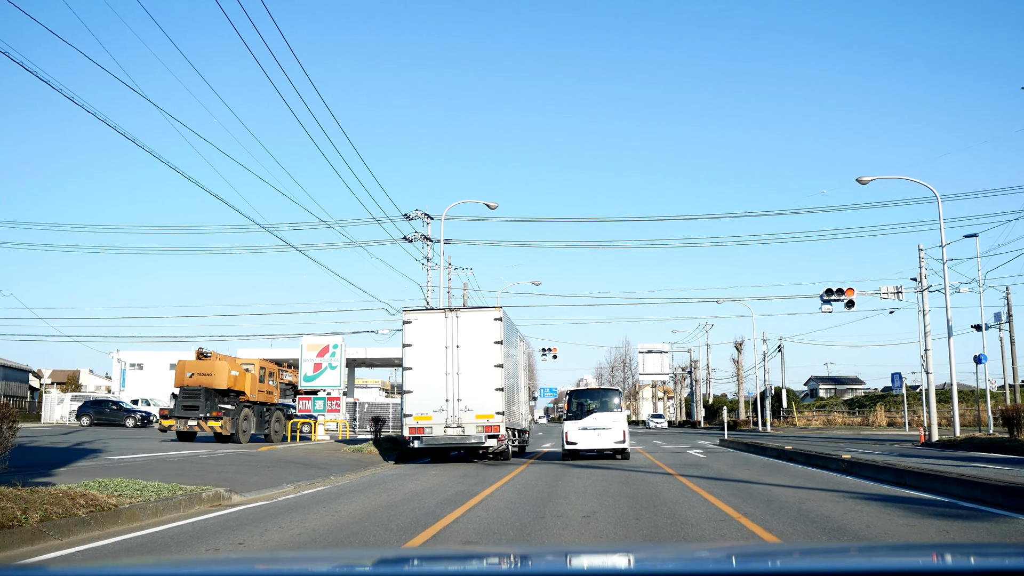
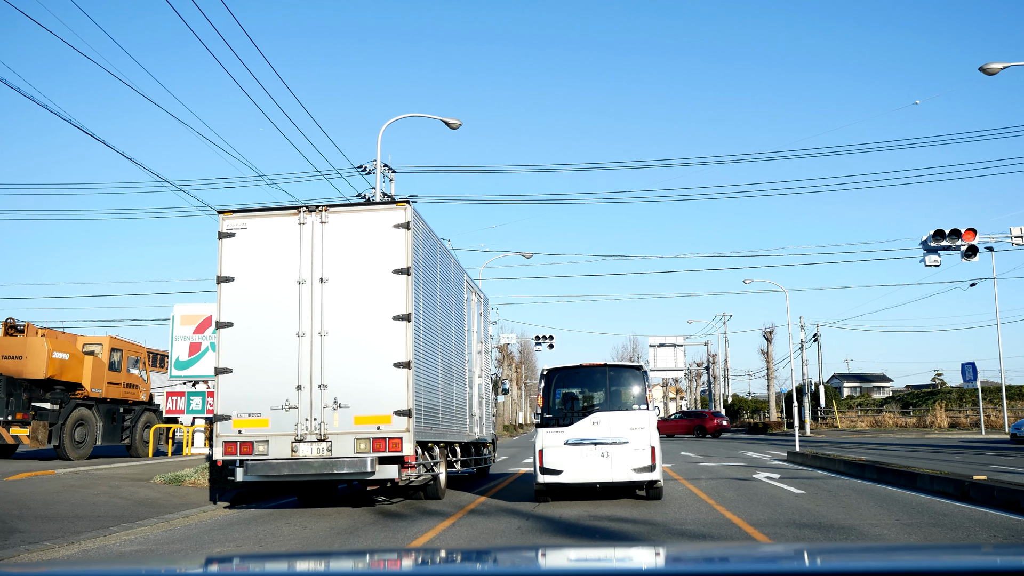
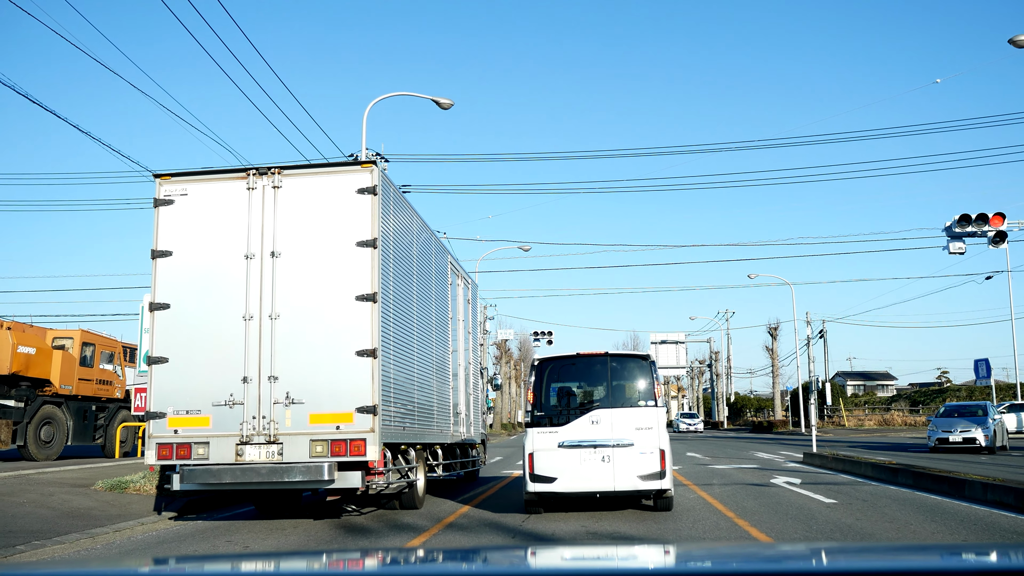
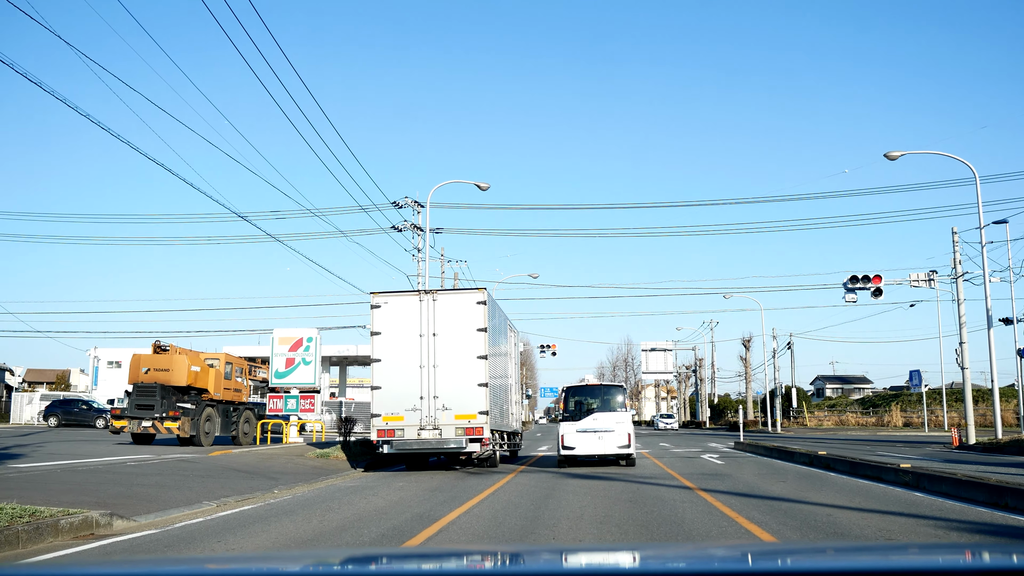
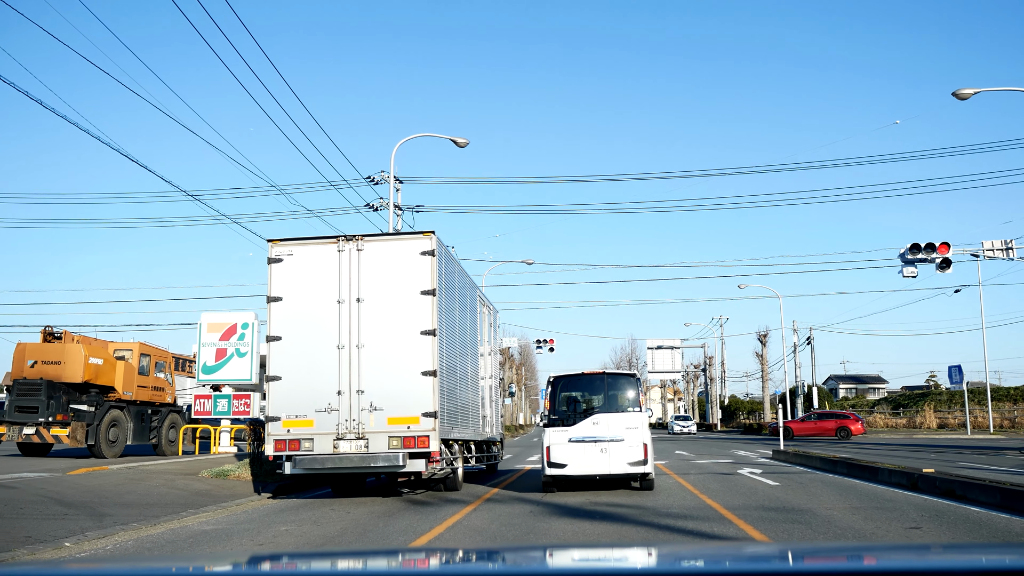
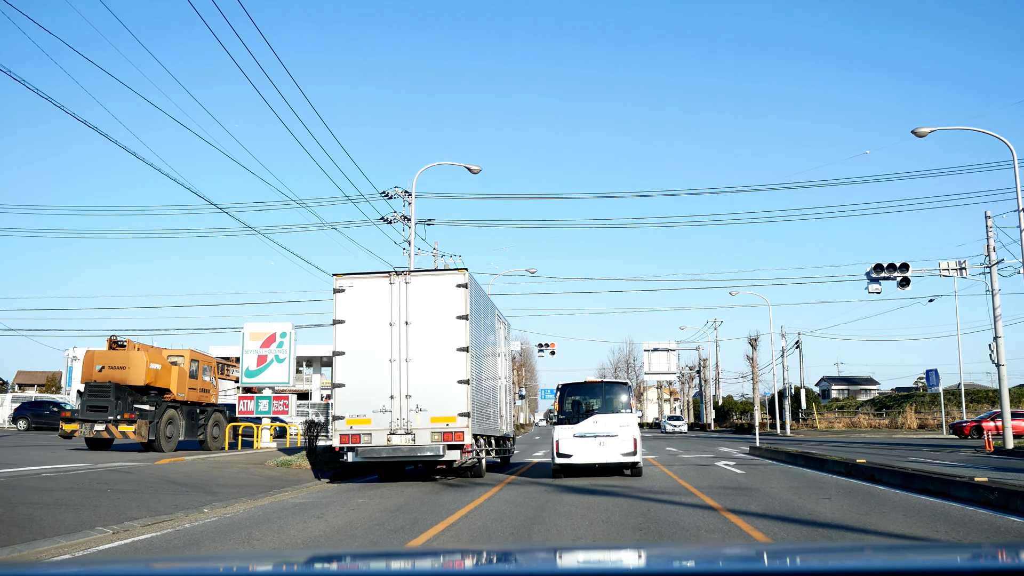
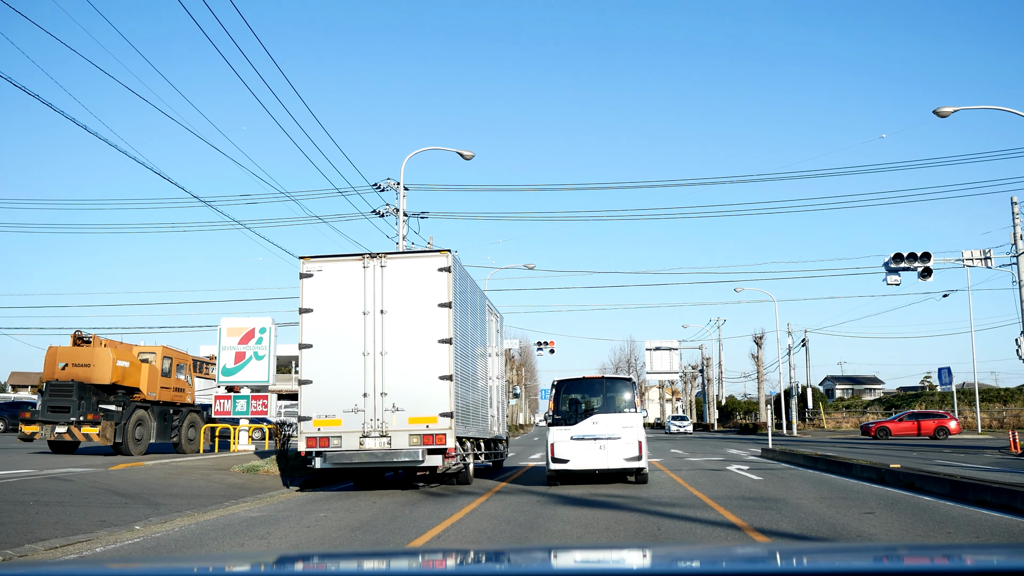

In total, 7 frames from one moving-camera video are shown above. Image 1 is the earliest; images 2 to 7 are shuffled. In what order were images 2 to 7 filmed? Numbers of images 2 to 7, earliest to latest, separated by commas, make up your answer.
4, 6, 7, 5, 2, 3
